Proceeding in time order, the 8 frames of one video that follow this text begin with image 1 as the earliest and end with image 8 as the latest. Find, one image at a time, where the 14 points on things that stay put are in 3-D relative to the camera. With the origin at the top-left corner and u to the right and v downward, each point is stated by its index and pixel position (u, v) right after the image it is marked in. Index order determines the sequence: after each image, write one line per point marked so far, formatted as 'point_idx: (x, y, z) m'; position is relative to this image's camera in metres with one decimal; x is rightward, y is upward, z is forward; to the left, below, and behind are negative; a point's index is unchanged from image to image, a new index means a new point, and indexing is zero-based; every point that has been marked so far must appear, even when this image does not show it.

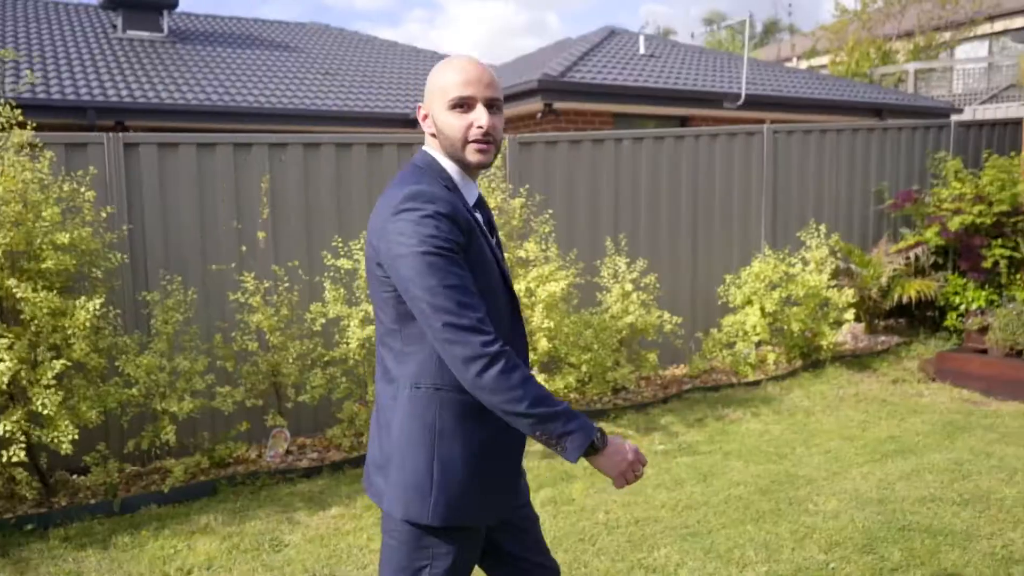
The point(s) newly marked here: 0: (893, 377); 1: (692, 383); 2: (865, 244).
0: (+2.9, -0.7, +6.3) m
1: (+1.3, -0.7, +6.2) m
2: (+3.2, +0.4, +7.5) m
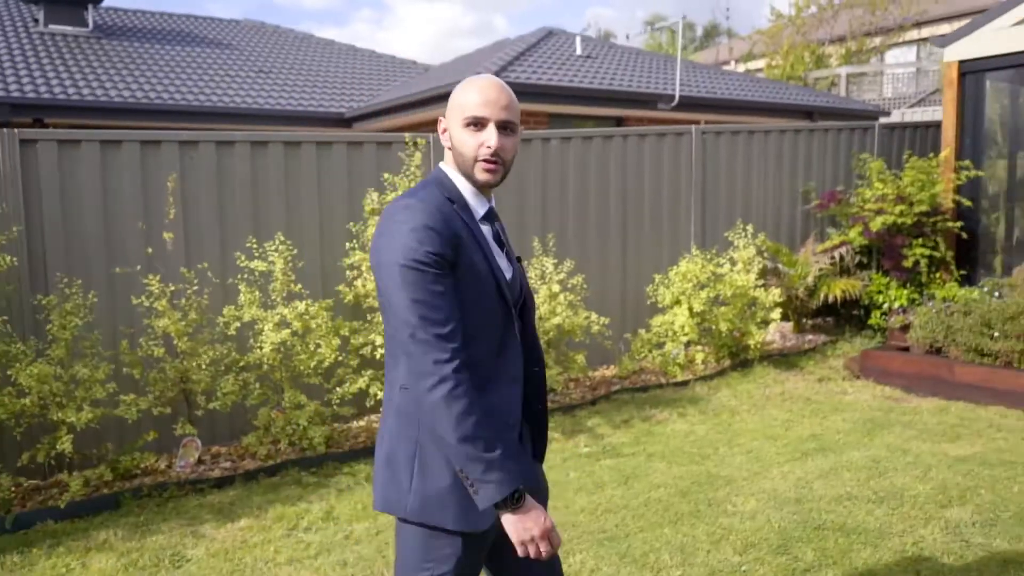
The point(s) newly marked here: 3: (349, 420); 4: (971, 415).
0: (+2.4, -0.7, +6.4) m
1: (+0.8, -0.7, +6.2) m
2: (+2.6, +0.4, +7.6) m
3: (-1.0, -0.8, +5.2) m
4: (+3.0, -0.8, +5.5) m
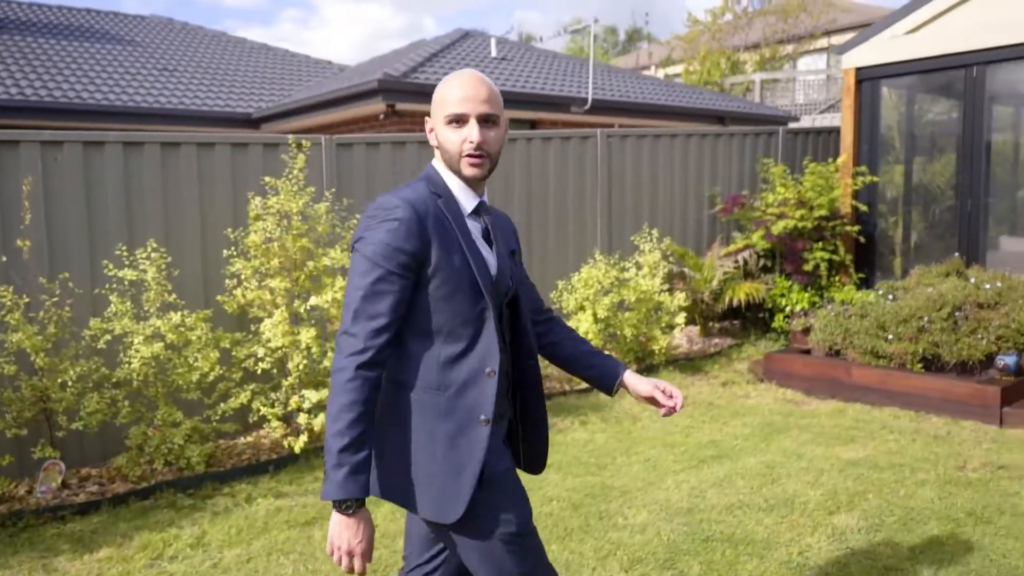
0: (+1.6, -0.7, +6.4) m
1: (+0.1, -0.8, +6.0) m
2: (+1.7, +0.4, +7.6) m
3: (-1.6, -0.9, +4.9) m
4: (+2.4, -0.9, +5.5) m
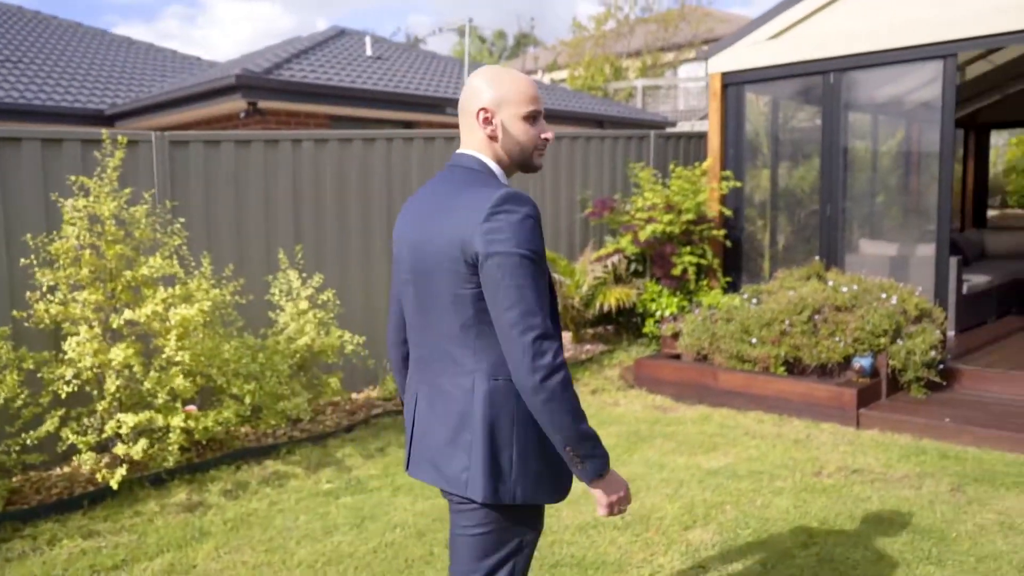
0: (+0.6, -0.7, +6.3) m
1: (-0.9, -0.8, +5.7) m
2: (+0.5, +0.3, +7.5) m
3: (-2.4, -0.9, +4.4) m
4: (+1.4, -0.9, +5.5) m
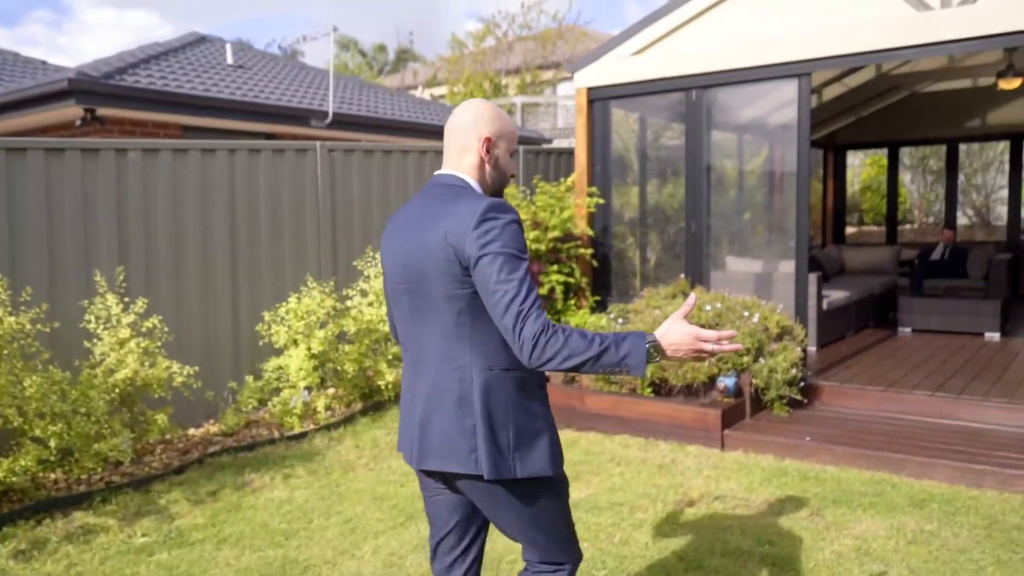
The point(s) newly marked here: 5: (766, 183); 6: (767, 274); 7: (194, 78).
0: (-0.4, -0.9, +6.0) m
1: (-1.8, -1.0, +5.2) m
2: (-0.6, +0.1, +7.1) m
3: (-3.2, -1.1, +3.7) m
4: (+0.5, -1.0, +5.3) m
5: (+1.9, +0.8, +6.3) m
6: (+1.9, +0.1, +6.3) m
7: (-3.7, +2.4, +9.6) m
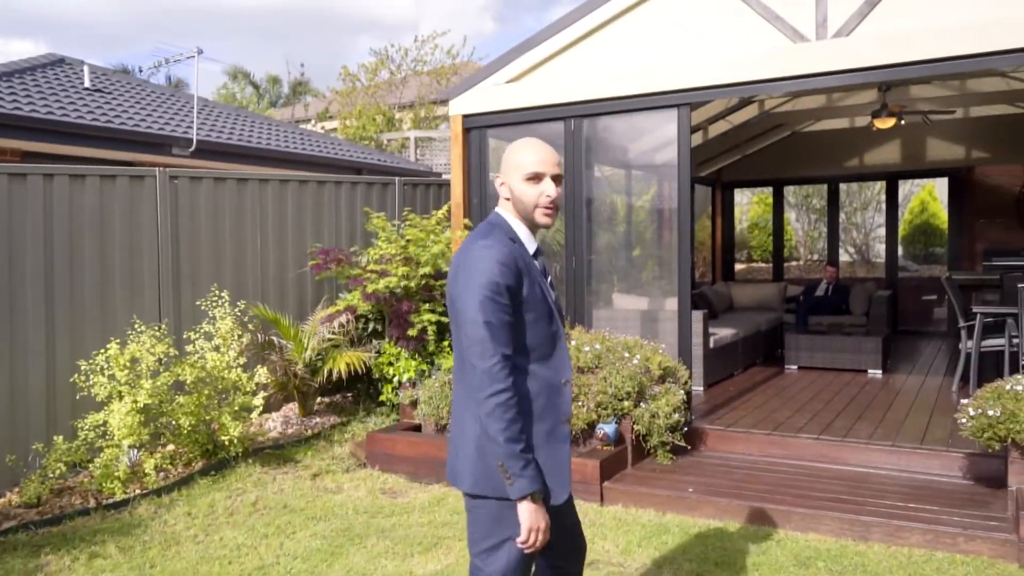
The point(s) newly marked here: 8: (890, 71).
0: (-1.3, -1.2, +5.4) m
1: (-2.6, -1.2, +4.4) m
2: (-1.7, -0.2, +6.5) m
3: (-3.8, -1.3, +2.8) m
4: (-0.3, -1.3, +4.8) m
5: (+1.0, +0.5, +6.0) m
6: (+1.0, -0.2, +6.0) m
7: (-5.0, +2.0, +8.8) m
8: (+2.3, +1.3, +5.1) m
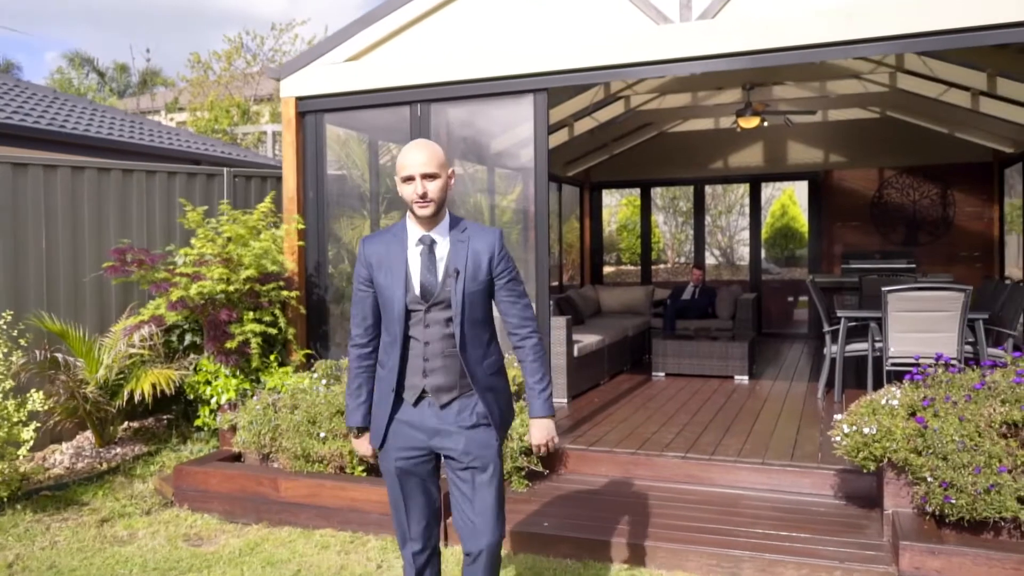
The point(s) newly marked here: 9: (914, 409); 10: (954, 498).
0: (-2.2, -1.2, +4.4) m
1: (-3.4, -1.2, +3.3) m
2: (-2.7, -0.2, +5.5) m
3: (-4.3, -1.3, +1.5) m
4: (-1.1, -1.3, +4.0) m
5: (0.0, +0.5, +5.4) m
6: (-0.1, -0.2, +5.4) m
7: (-6.4, +1.9, +7.3) m
8: (+1.4, +1.3, +4.8) m
9: (+1.8, -0.6, +3.8) m
10: (+1.8, -0.9, +3.4) m
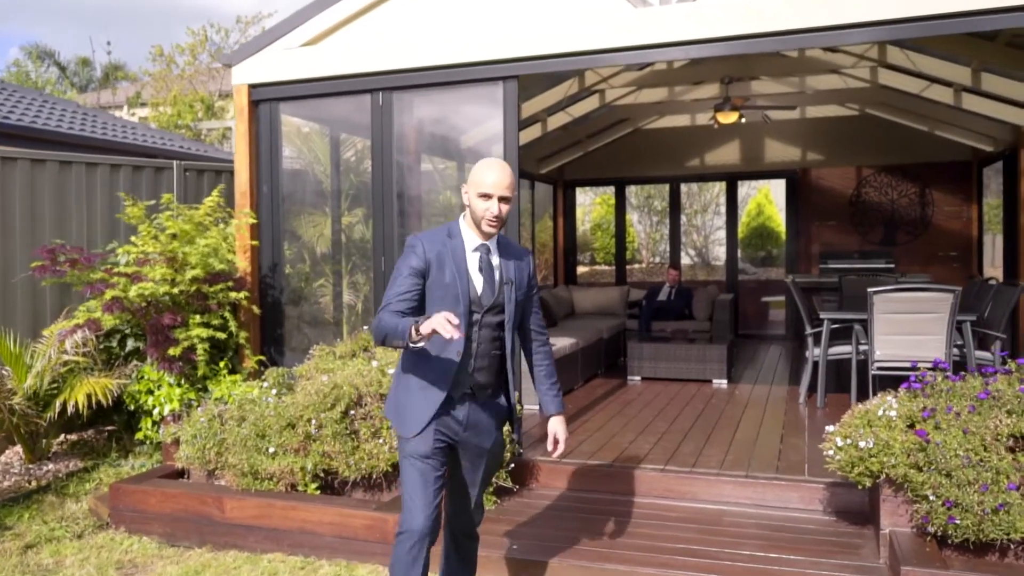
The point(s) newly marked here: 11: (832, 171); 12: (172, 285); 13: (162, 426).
0: (-2.4, -1.2, +4.0) m
1: (-3.5, -1.3, +2.9) m
2: (-2.9, -0.2, +5.1) m
3: (-4.3, -1.3, +1.0) m
4: (-1.3, -1.3, +3.6) m
5: (-0.2, +0.5, +5.1) m
6: (-0.2, -0.2, +5.1) m
7: (-6.6, +1.9, +6.7) m
8: (+1.2, +1.3, +4.5) m
9: (+1.7, -0.6, +3.5) m
10: (+1.7, -0.9, +3.1) m
11: (+4.1, +1.5, +10.6) m
12: (-2.0, 0.0, +4.8) m
13: (-2.0, -0.8, +4.7) m
